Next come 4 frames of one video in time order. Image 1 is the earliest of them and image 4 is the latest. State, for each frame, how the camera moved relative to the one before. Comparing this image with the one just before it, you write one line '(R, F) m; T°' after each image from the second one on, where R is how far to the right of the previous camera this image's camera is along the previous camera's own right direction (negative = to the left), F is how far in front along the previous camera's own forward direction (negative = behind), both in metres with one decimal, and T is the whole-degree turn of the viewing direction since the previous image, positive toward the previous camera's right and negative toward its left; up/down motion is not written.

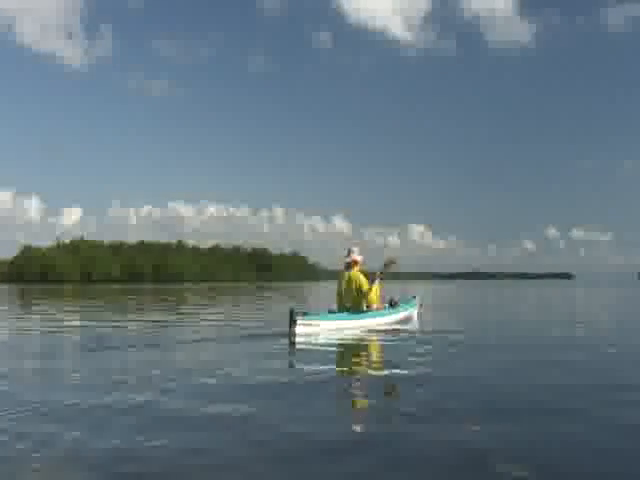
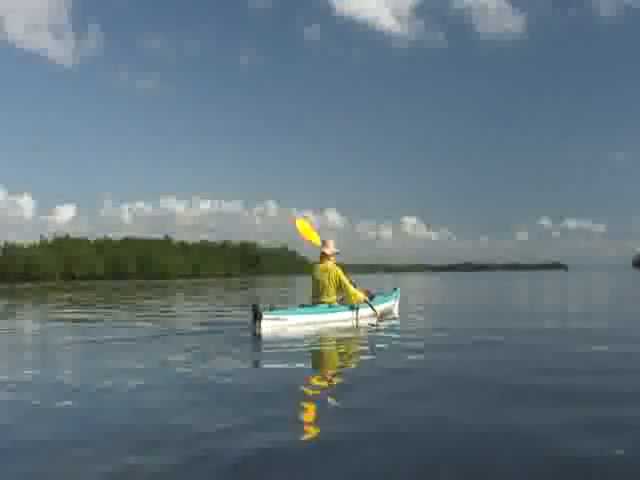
(+1.4, +0.1) m; 0°
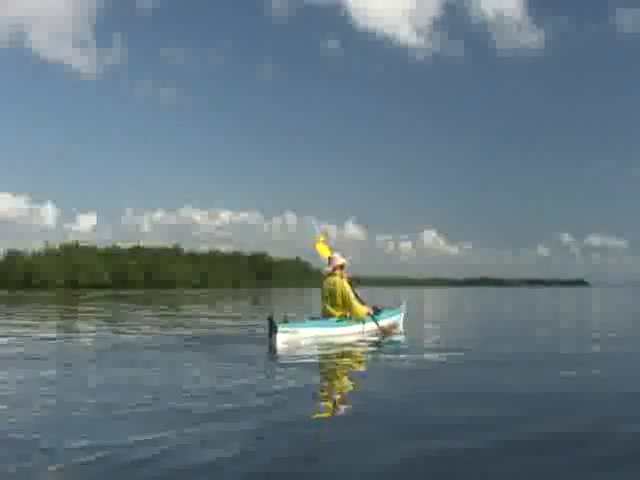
(+0.8, +4.3) m; -2°
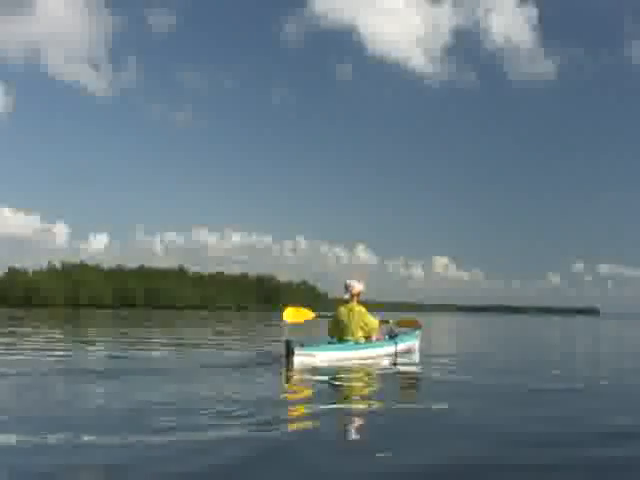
(+0.5, +2.0) m; -1°
